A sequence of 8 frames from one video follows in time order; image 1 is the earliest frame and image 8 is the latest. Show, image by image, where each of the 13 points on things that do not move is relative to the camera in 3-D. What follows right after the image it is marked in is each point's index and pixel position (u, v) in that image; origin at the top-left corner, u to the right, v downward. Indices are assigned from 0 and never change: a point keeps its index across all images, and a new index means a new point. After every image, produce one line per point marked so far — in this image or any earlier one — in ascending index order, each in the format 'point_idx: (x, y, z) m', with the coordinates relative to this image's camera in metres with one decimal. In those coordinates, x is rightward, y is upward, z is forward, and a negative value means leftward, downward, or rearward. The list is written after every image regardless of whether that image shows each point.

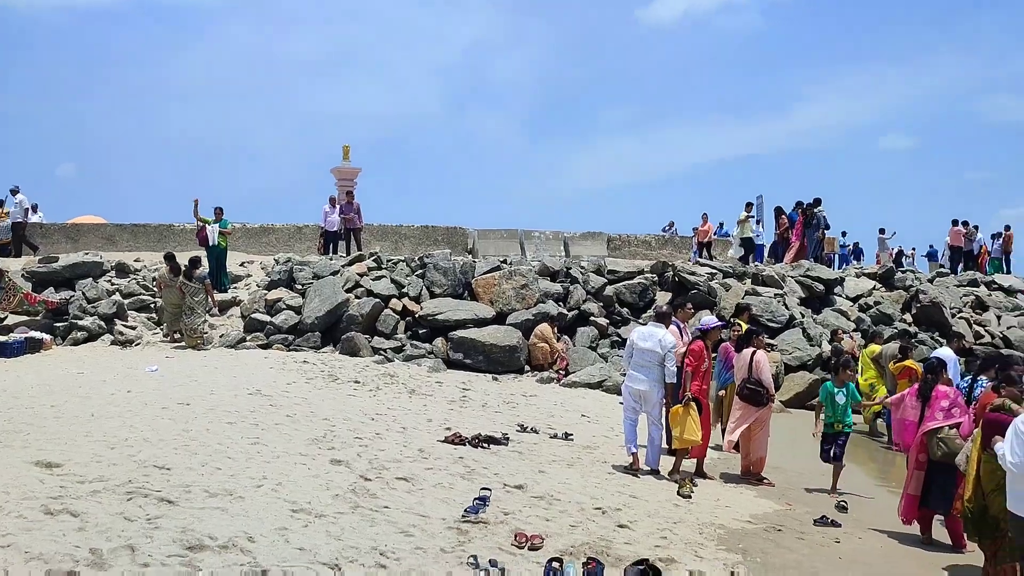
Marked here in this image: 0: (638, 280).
0: (+2.4, +0.1, +17.0) m
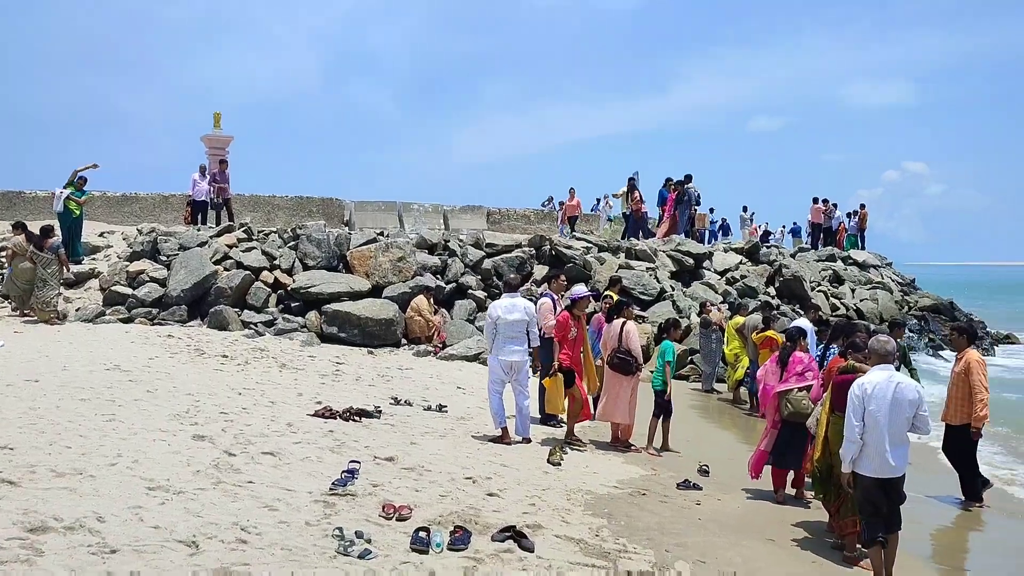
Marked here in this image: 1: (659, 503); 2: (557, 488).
0: (+0.1, +0.6, +17.1) m
1: (+1.1, -1.6, +6.5) m
2: (+0.3, -1.5, +6.7) m
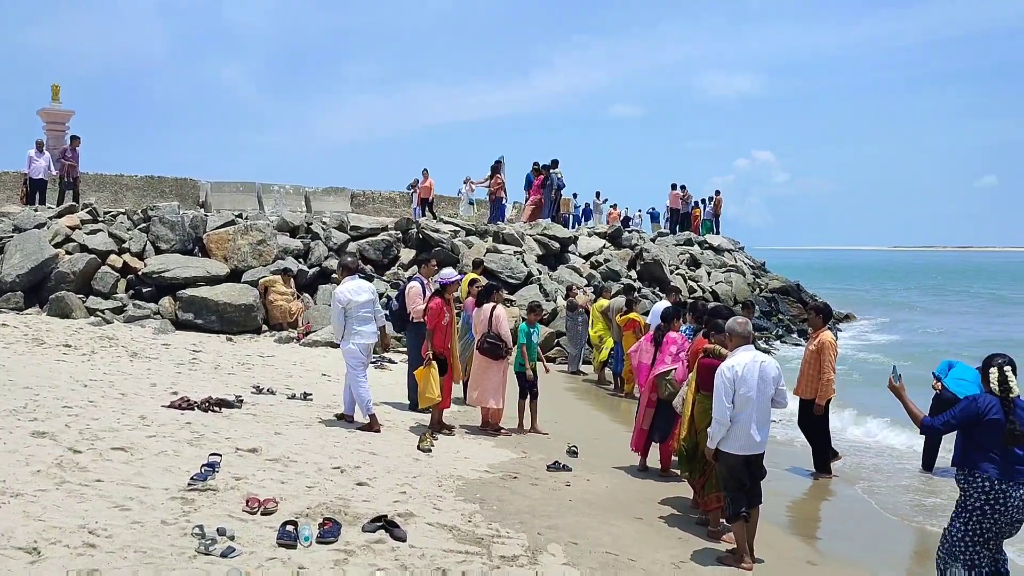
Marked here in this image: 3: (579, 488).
0: (-2.4, +0.9, +16.8) m
1: (+0.1, -1.4, +6.6) m
2: (-0.6, -1.4, +6.6) m
3: (+0.5, -1.5, +6.7) m
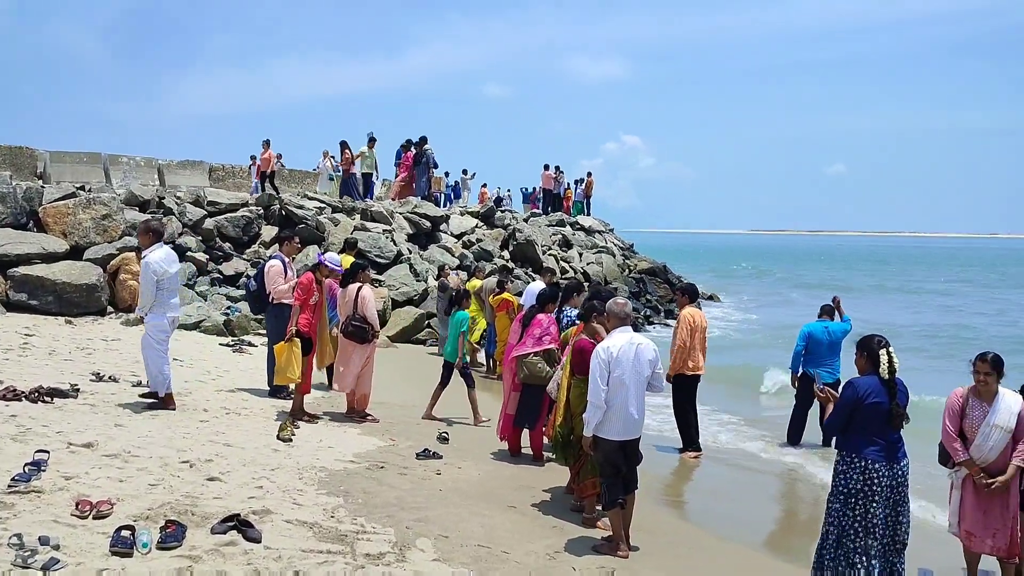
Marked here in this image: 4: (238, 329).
0: (-4.8, +1.3, +16.0) m
1: (-0.8, -1.3, +6.2) m
2: (-1.5, -1.2, +6.1) m
3: (-0.4, -1.3, +6.4) m
4: (-3.8, -0.6, +12.6) m
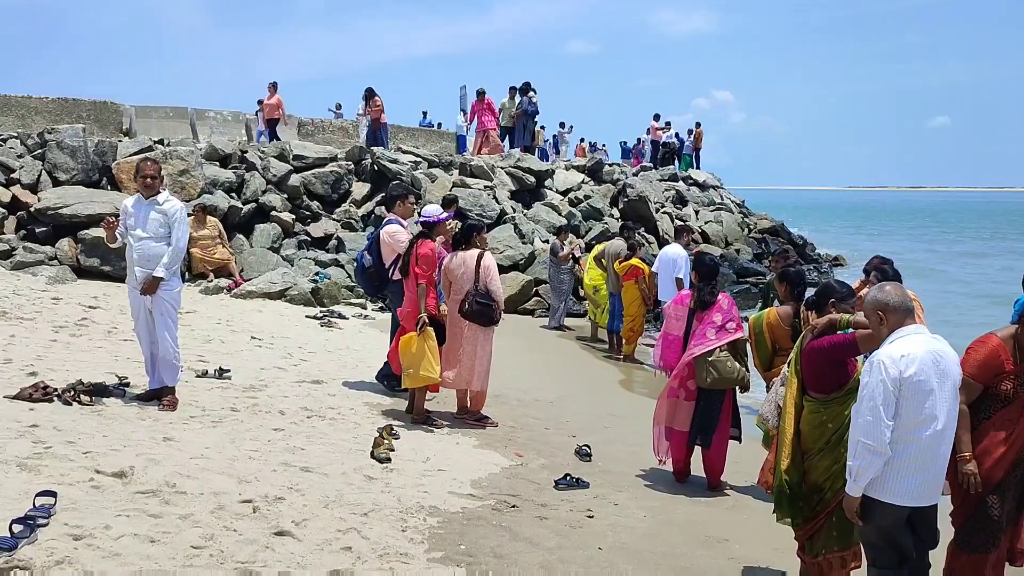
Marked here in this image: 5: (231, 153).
0: (-2.9, +1.9, +14.4) m
1: (+0.1, -1.2, +4.5) m
2: (-0.6, -1.1, +4.4) m
3: (+0.5, -1.2, +4.6) m
4: (-2.3, -0.1, +11.1) m
5: (-4.4, +2.1, +14.2) m
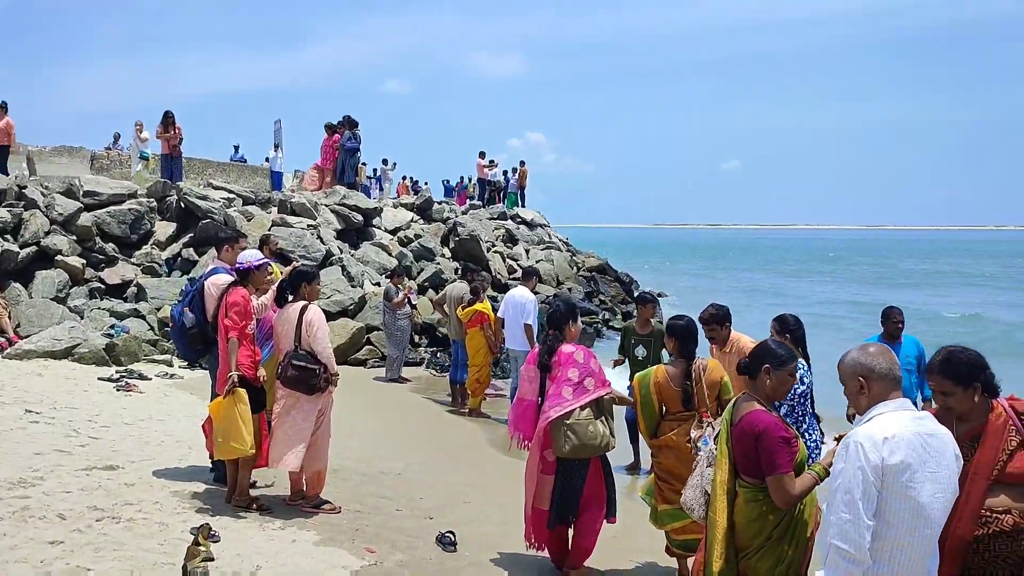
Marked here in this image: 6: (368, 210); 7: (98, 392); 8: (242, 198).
0: (-5.4, +1.2, +12.8) m
1: (-0.4, -1.4, +3.5) m
2: (-1.1, -1.3, +3.3) m
3: (-0.1, -1.5, +3.7) m
4: (-4.1, -0.7, +9.5) m
5: (-6.9, +1.3, +12.3) m
6: (-2.6, +1.4, +16.3) m
7: (-3.7, -0.9, +8.1) m
8: (-4.5, +1.5, +14.9) m
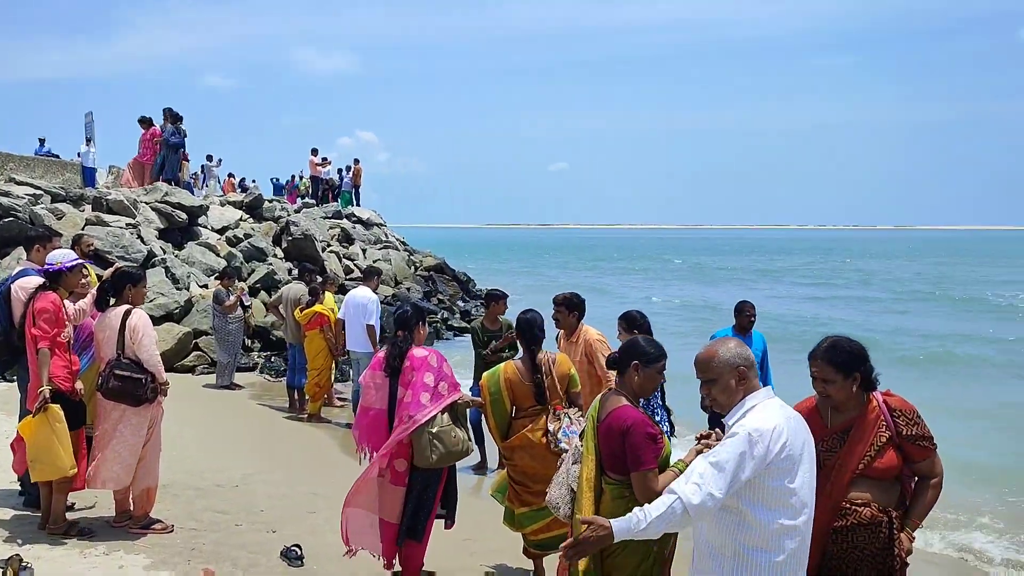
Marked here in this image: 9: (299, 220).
0: (-7.6, +1.1, +11.5) m
1: (-0.9, -1.4, +3.3) m
2: (-1.6, -1.4, +3.0) m
3: (-0.7, -1.4, +3.5) m
4: (-5.7, -0.8, +8.5) m
5: (-8.9, +1.3, +10.7) m
6: (-5.5, +1.4, +15.4) m
7: (-5.0, -1.0, +7.2) m
8: (-7.0, +1.4, +13.7) m
9: (-4.2, +1.3, +17.7) m
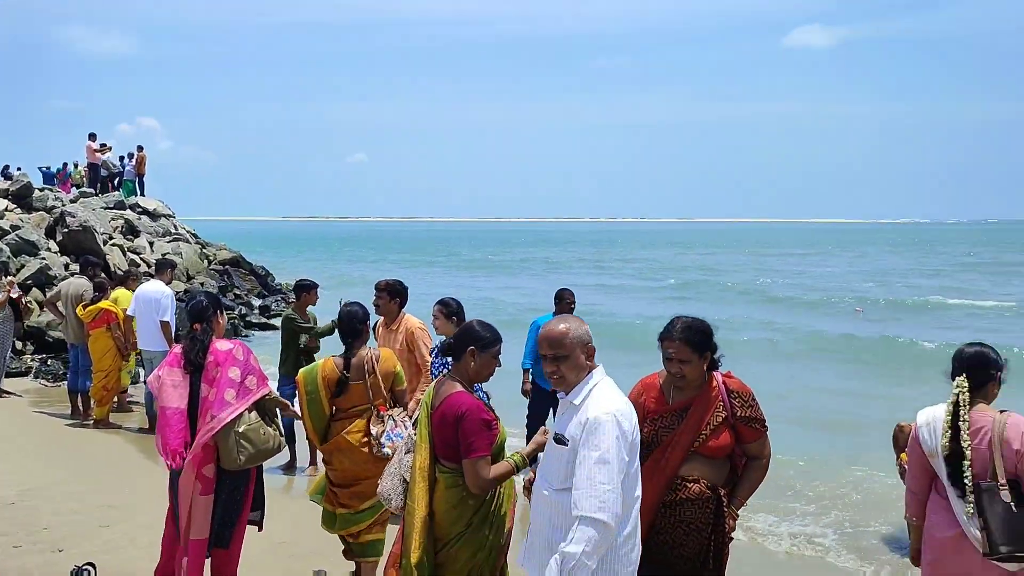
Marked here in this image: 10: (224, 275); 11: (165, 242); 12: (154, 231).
0: (-9.8, +1.1, +9.4) m
1: (-1.5, -1.4, +2.9) m
2: (-2.1, -1.3, +2.5) m
3: (-1.3, -1.4, +3.2) m
4: (-7.3, -0.8, +7.0) m
5: (-10.9, +1.2, +8.4) m
6: (-8.6, +1.4, +13.7) m
7: (-6.4, -1.0, +5.8) m
8: (-9.8, +1.4, +11.7) m
9: (-7.9, +1.4, +16.2) m
10: (-6.3, +0.3, +19.8) m
11: (-7.3, +1.0, +19.1) m
12: (-7.8, +1.3, +19.6) m
